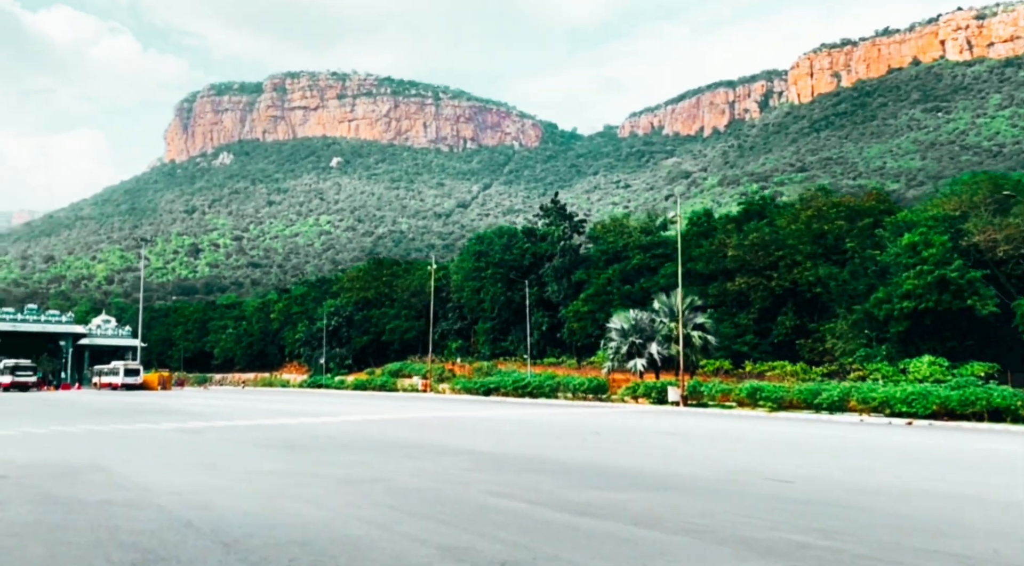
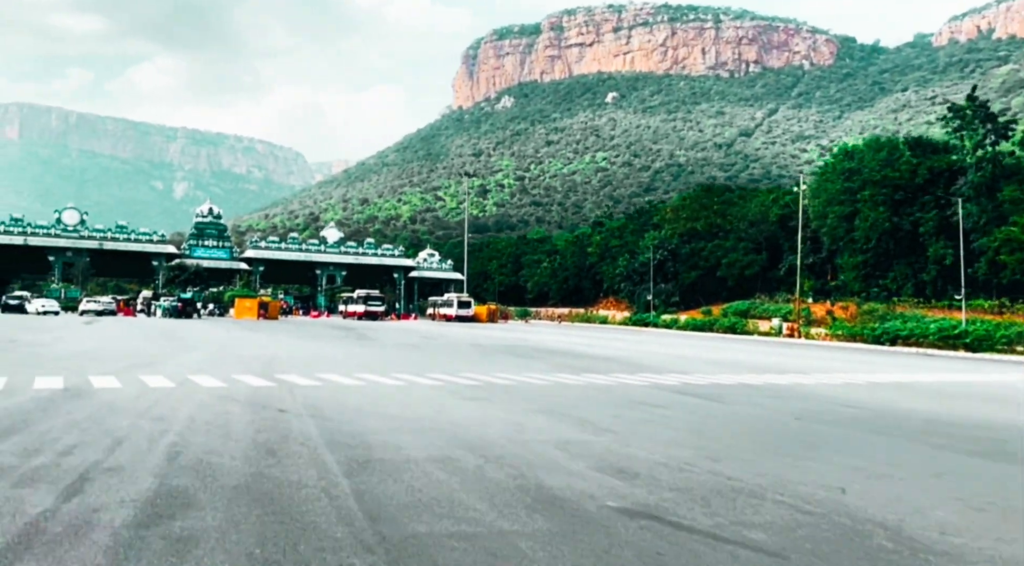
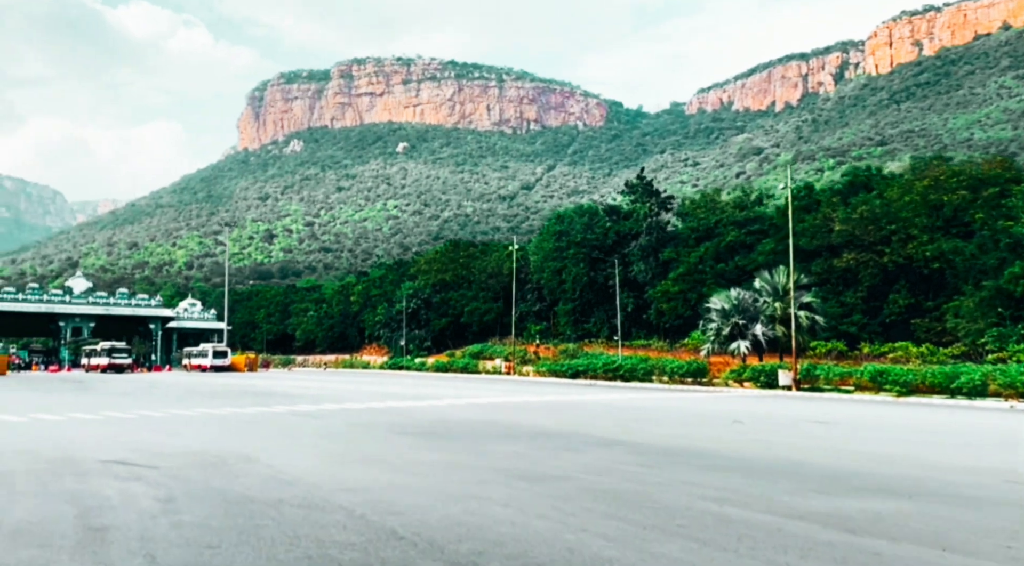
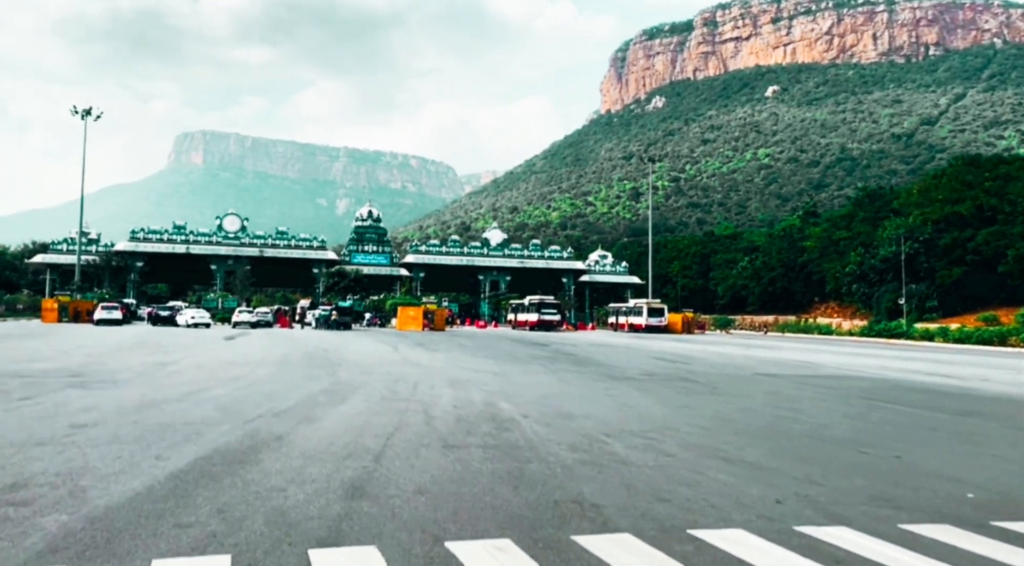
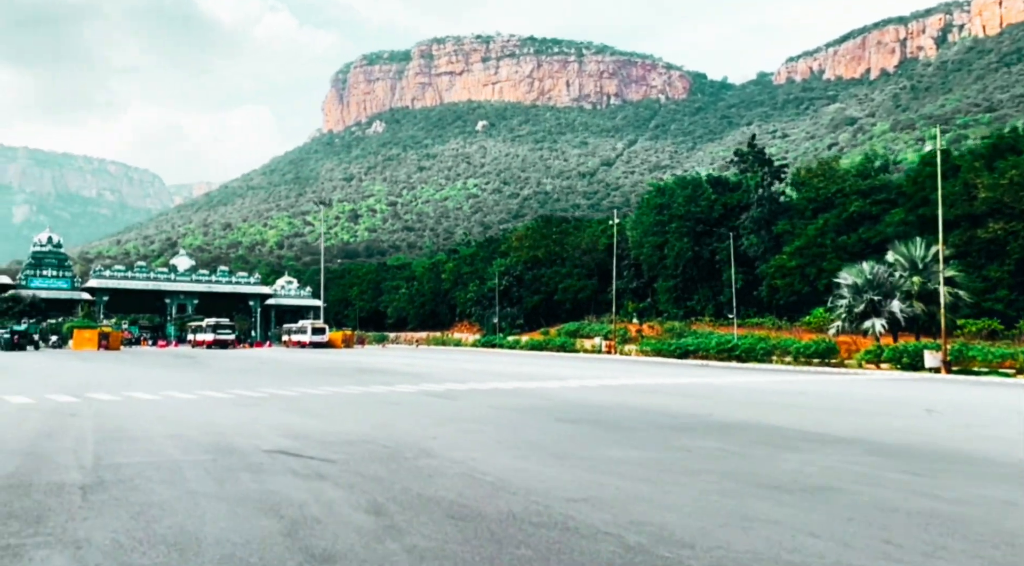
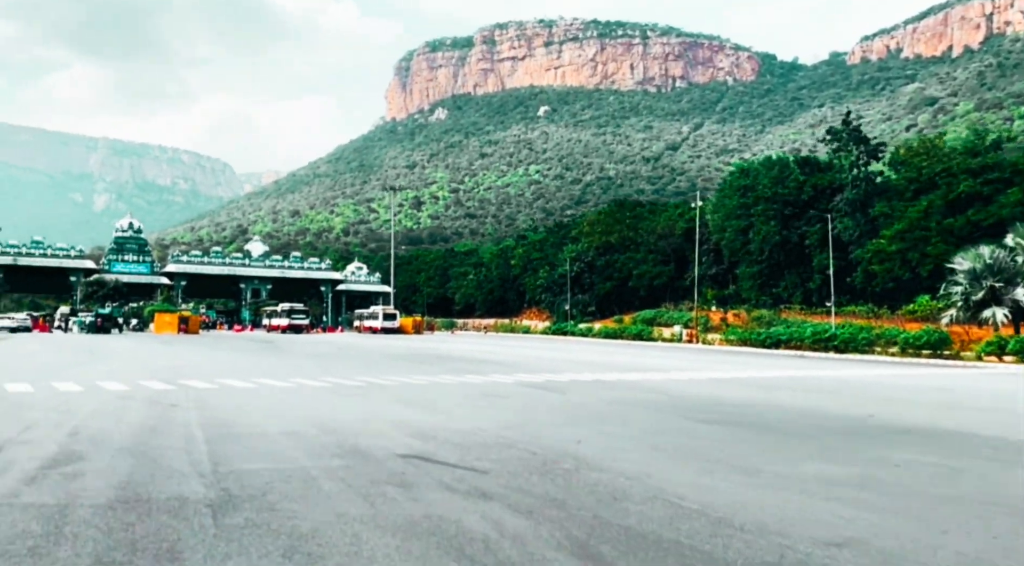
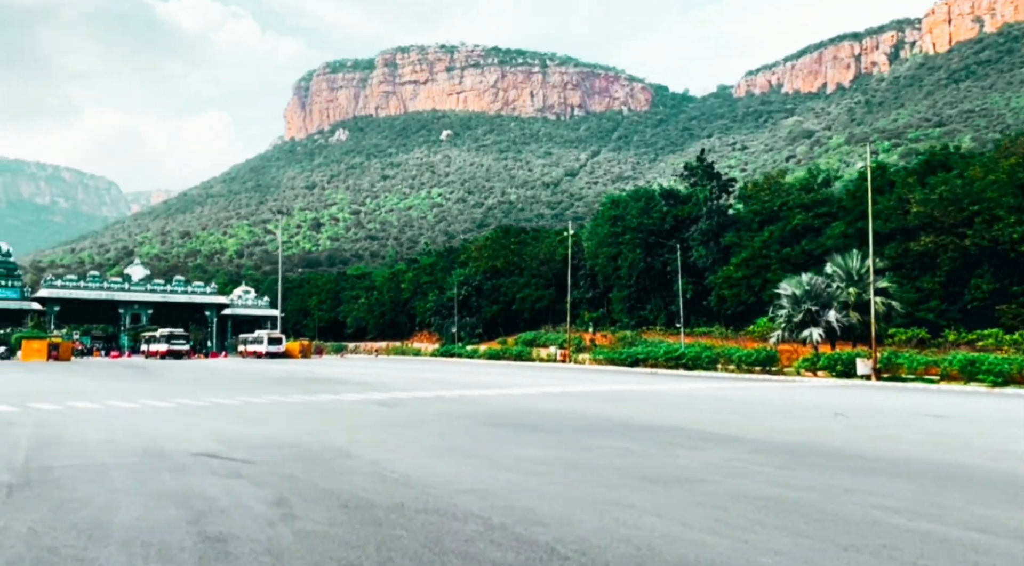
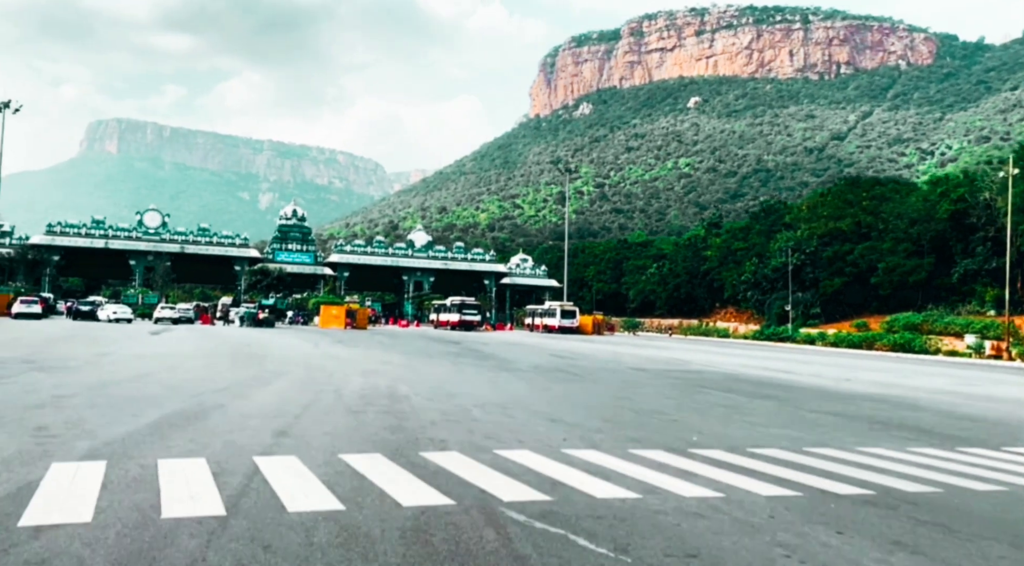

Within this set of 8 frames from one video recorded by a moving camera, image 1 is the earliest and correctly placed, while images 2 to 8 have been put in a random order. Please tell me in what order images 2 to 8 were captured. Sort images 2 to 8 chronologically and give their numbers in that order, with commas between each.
3, 7, 5, 6, 2, 8, 4
